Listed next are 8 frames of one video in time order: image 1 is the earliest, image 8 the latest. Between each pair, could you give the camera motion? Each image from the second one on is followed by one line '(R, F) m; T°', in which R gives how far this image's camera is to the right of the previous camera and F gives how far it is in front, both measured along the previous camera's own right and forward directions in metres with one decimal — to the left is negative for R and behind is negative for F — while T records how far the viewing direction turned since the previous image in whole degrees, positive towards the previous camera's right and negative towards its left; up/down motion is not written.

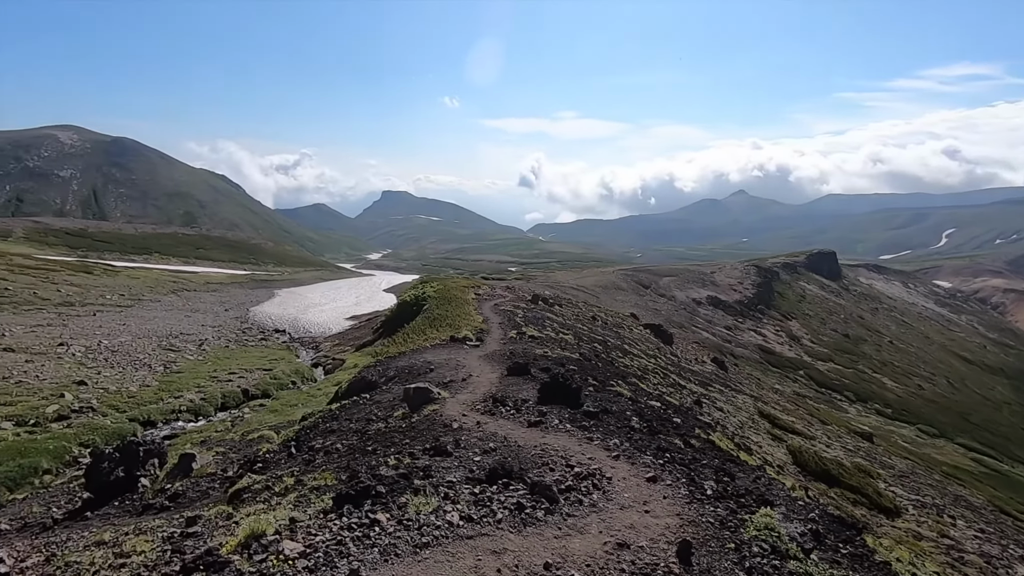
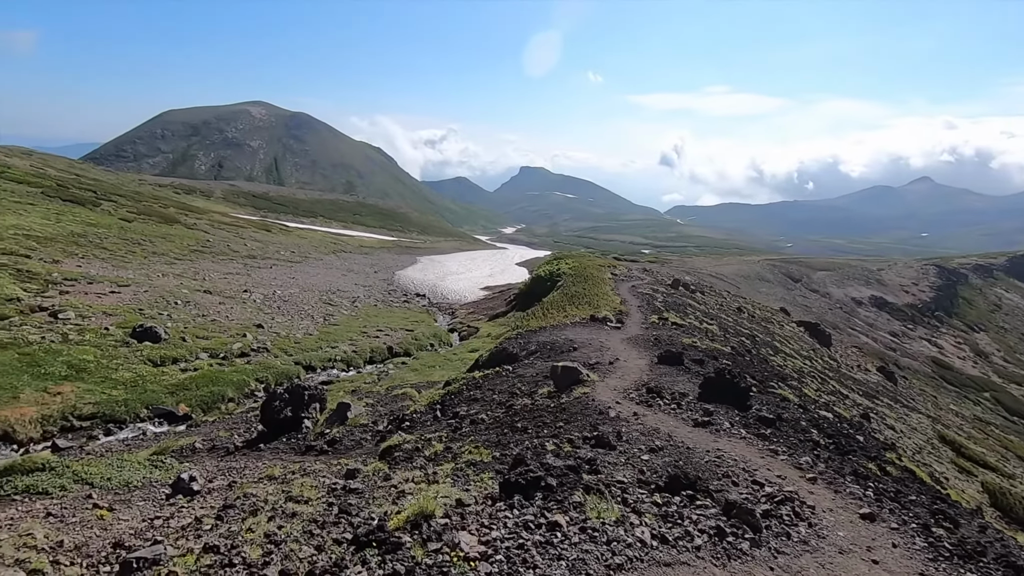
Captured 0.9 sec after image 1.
(-0.8, +0.8) m; -14°
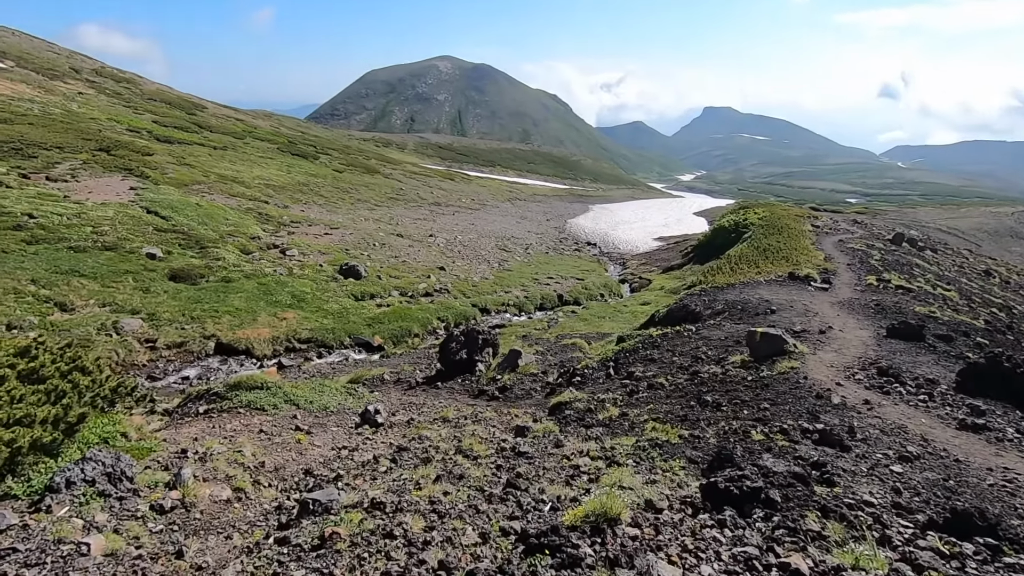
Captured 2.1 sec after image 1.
(-0.4, +1.1) m; -18°
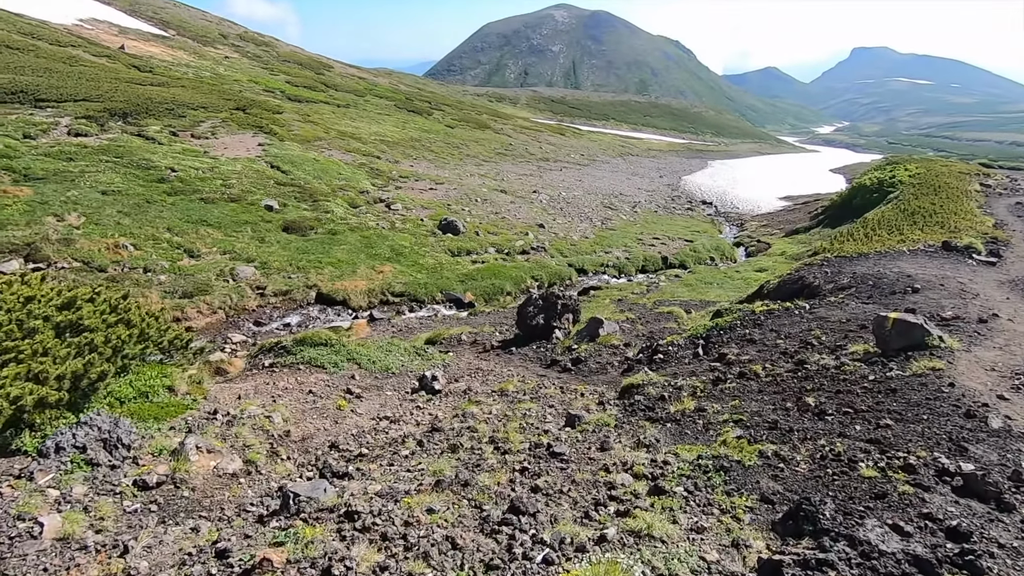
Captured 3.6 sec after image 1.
(+0.7, +1.3) m; -11°
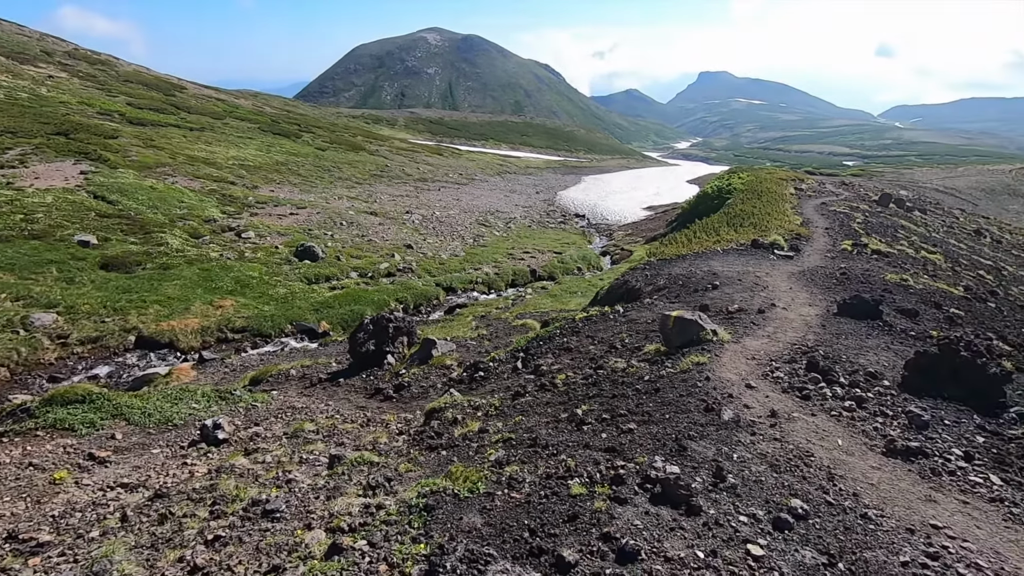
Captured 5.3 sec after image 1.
(+1.9, +0.5) m; +11°
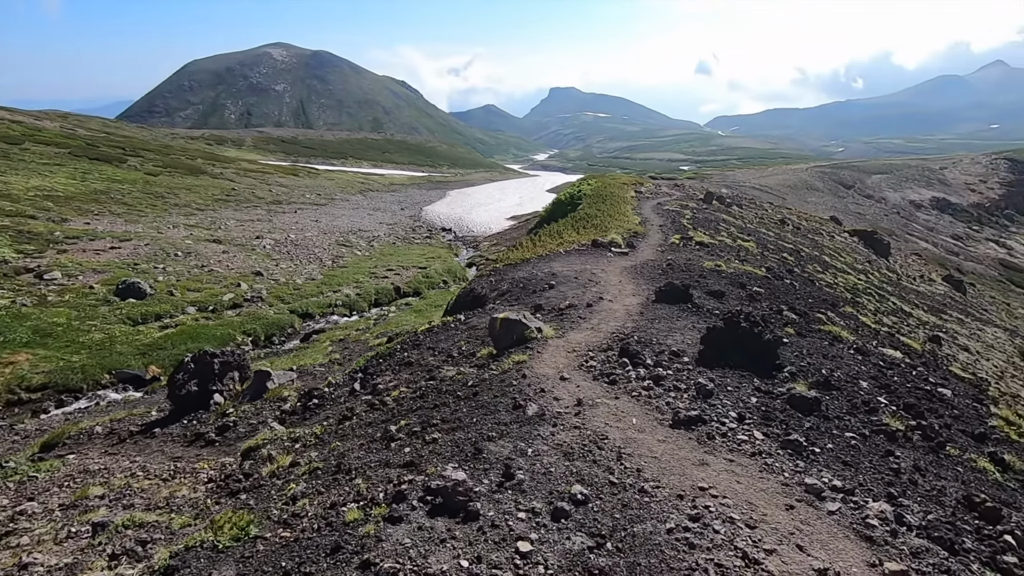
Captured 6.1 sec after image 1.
(+0.9, +0.2) m; +13°
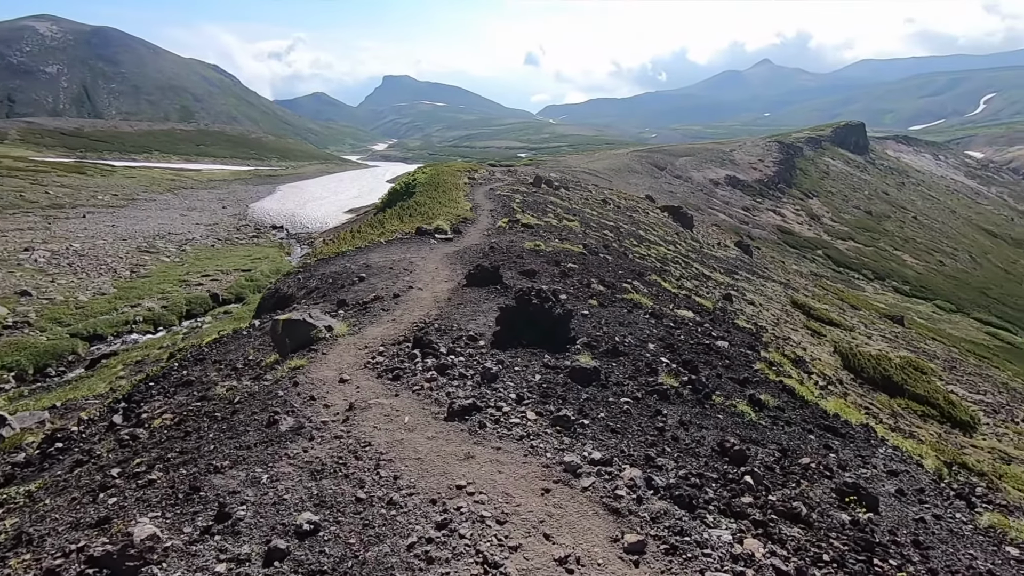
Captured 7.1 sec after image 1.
(+1.0, +0.5) m; +16°
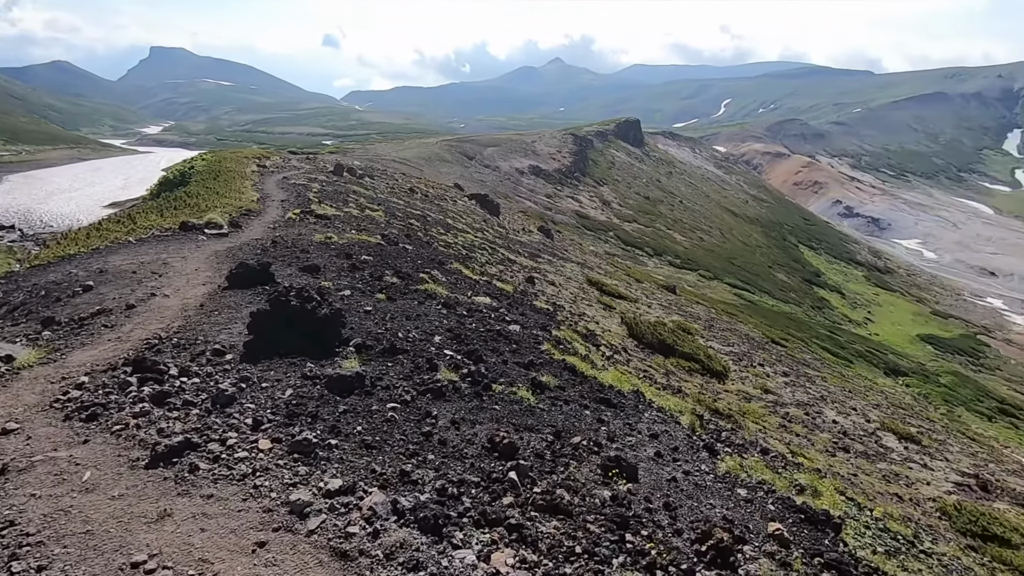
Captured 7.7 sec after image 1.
(+0.7, +0.5) m; +19°
